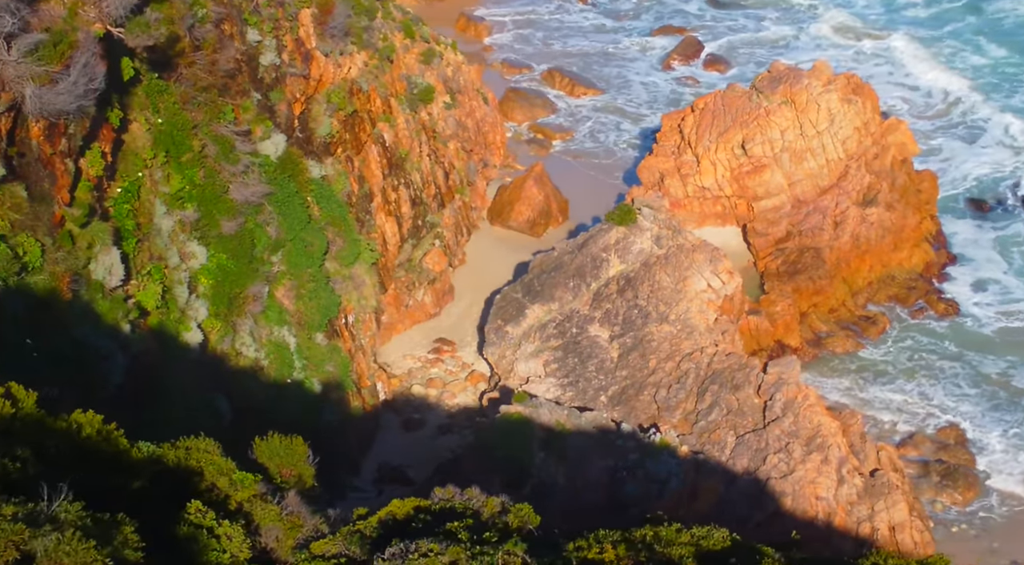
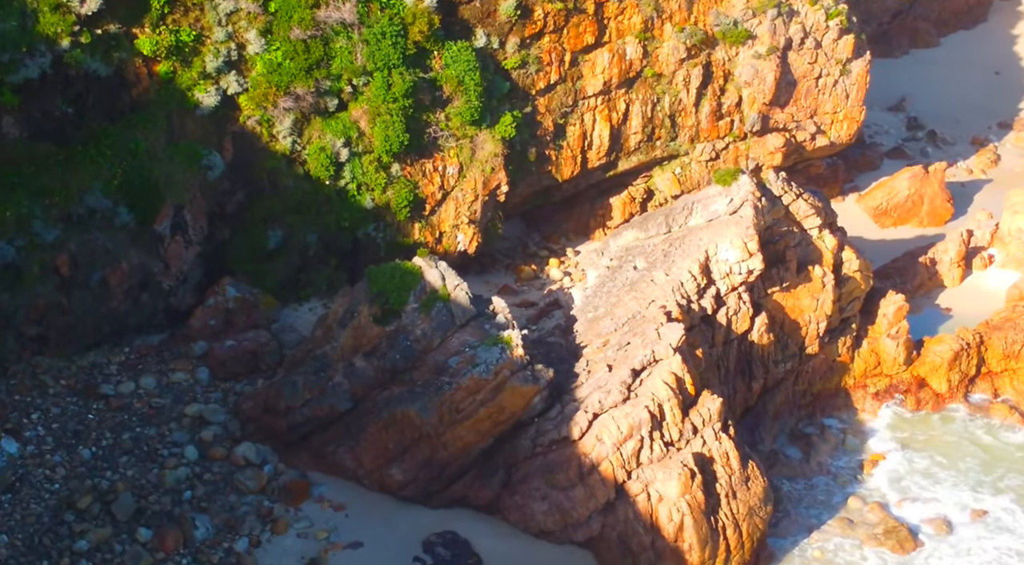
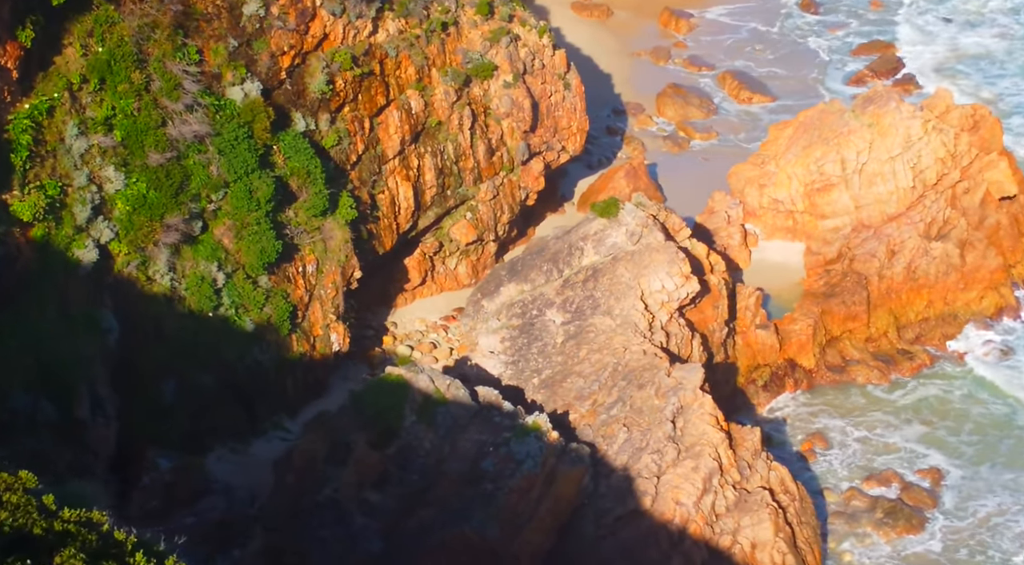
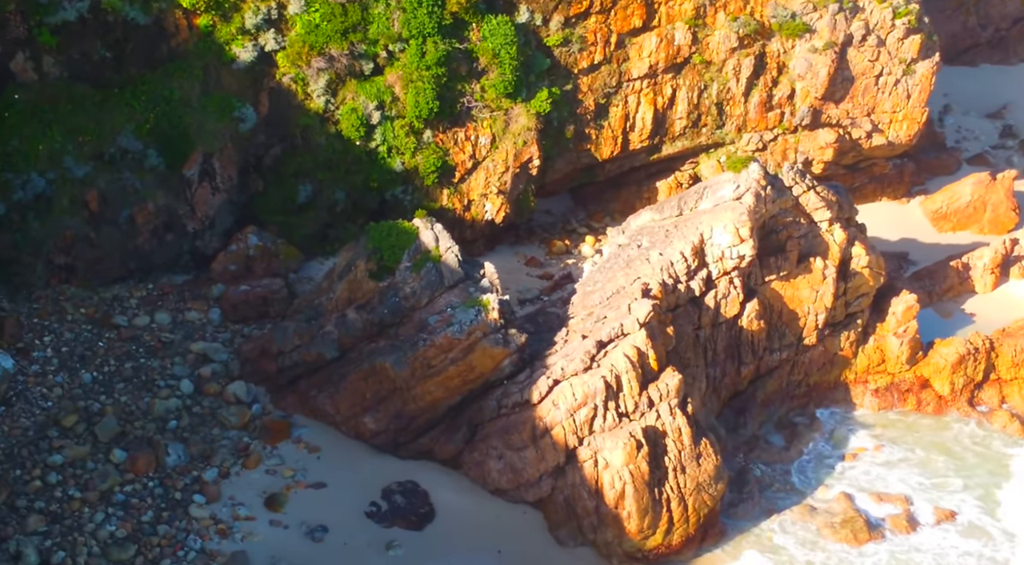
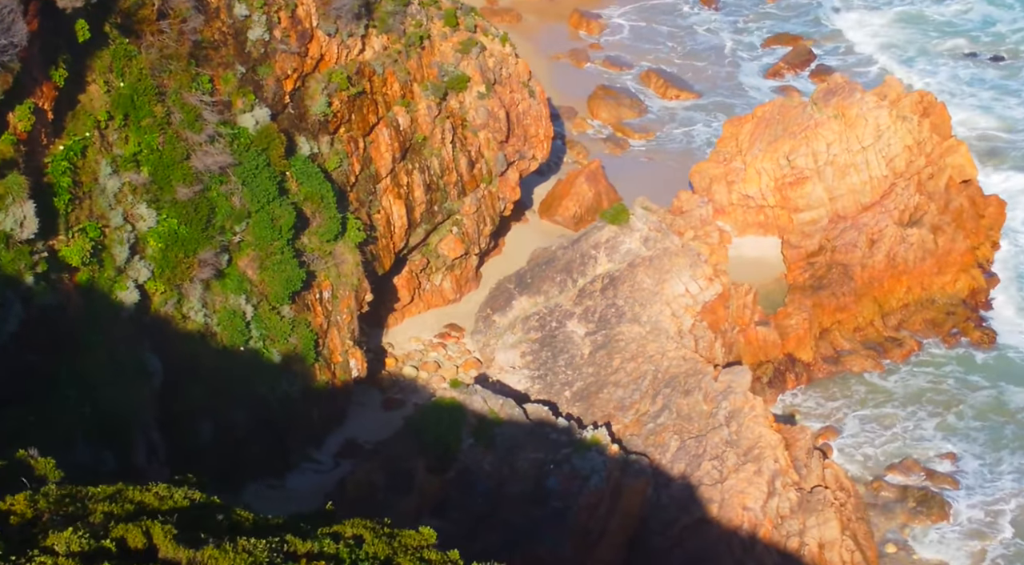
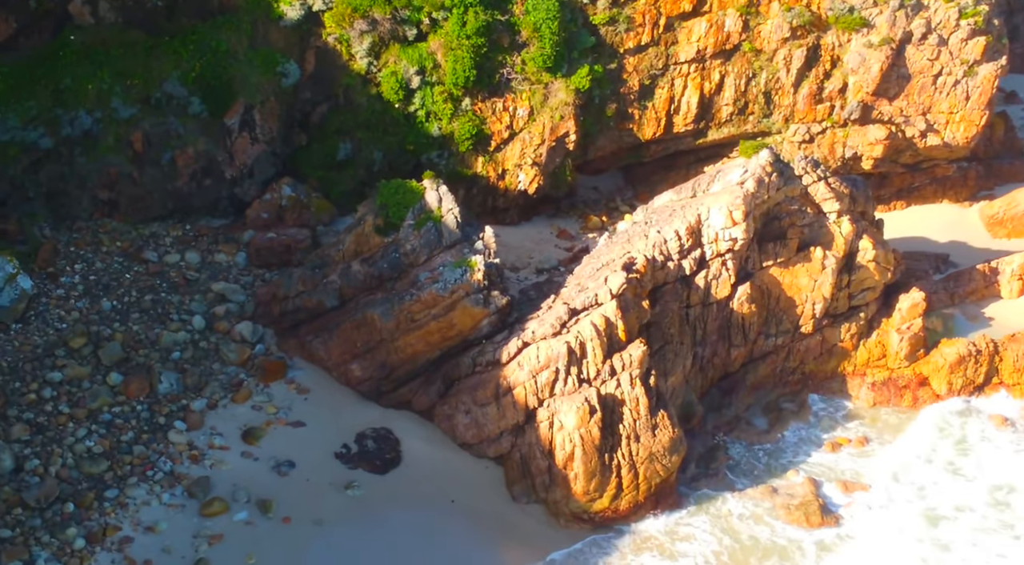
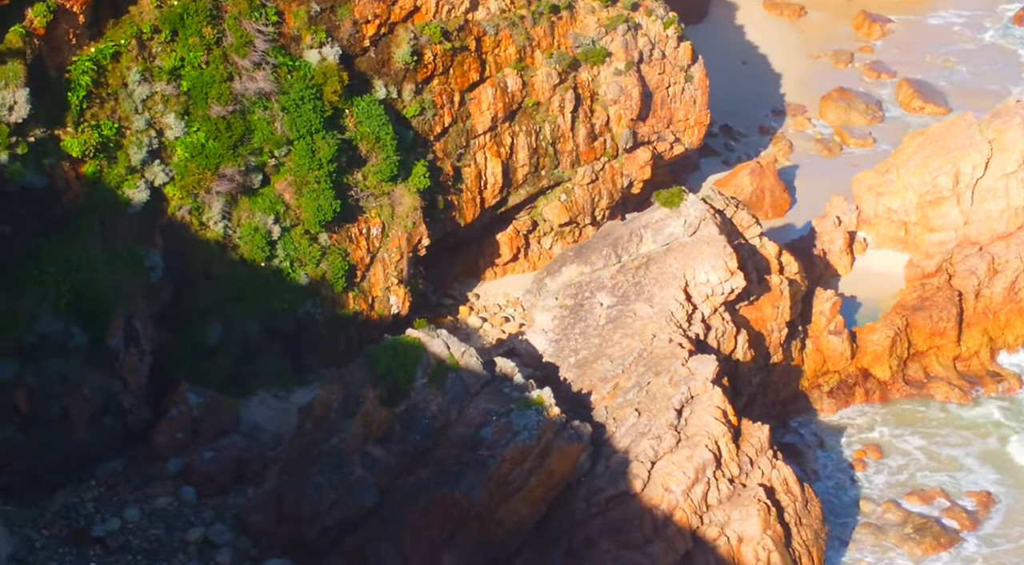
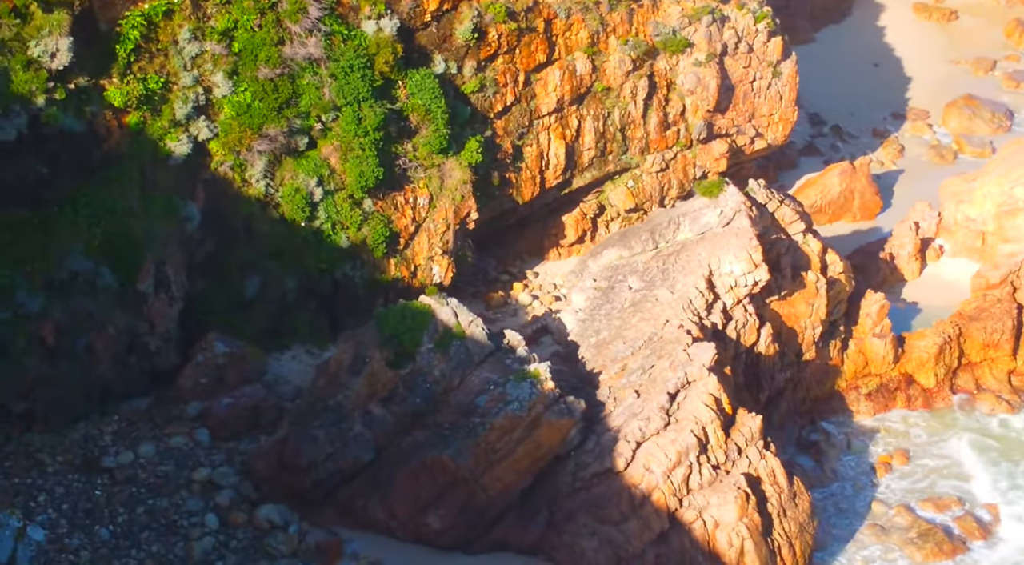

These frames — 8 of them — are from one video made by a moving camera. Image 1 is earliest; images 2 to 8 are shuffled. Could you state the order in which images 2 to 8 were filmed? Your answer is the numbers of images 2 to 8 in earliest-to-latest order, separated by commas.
5, 3, 7, 8, 2, 4, 6
